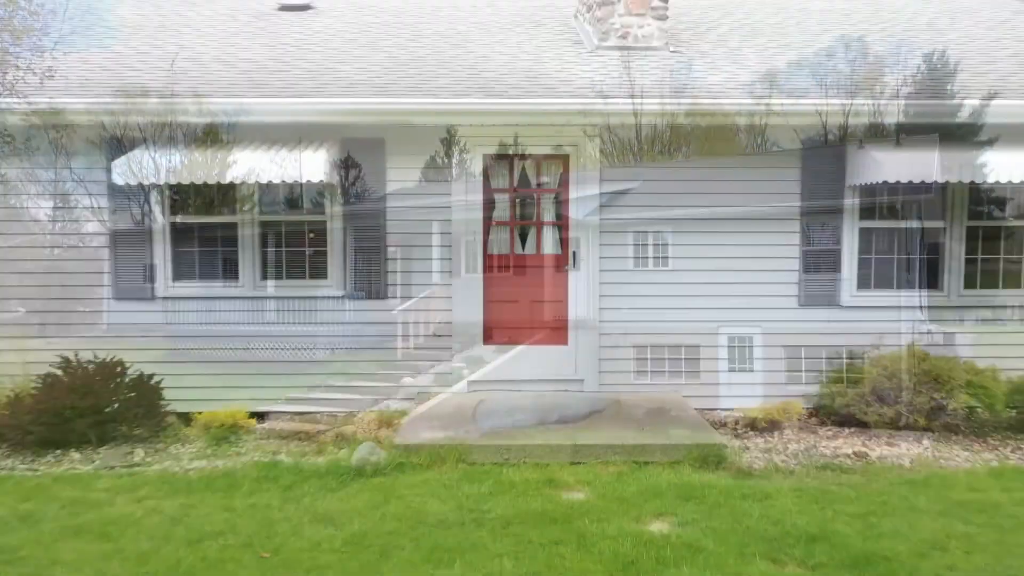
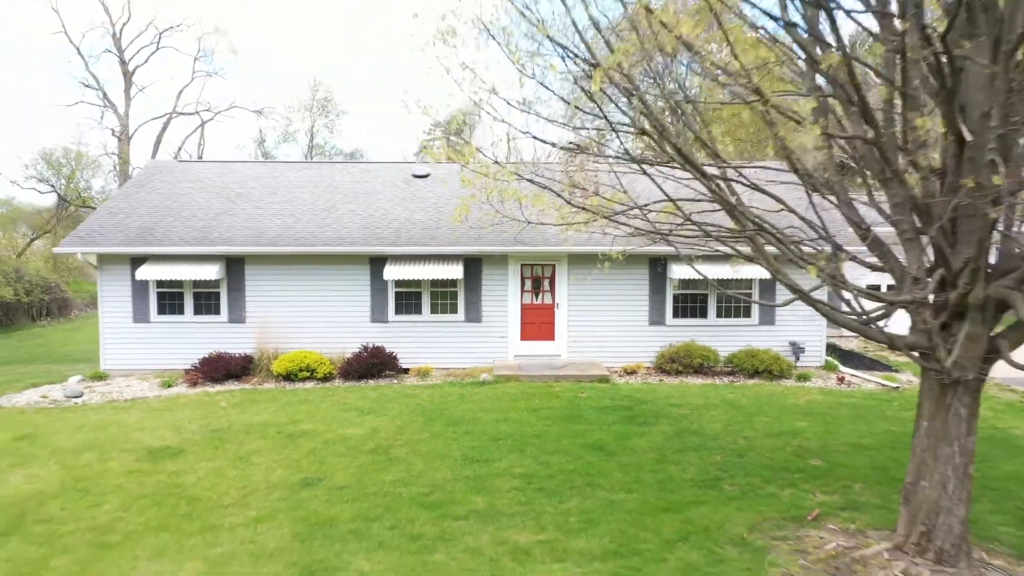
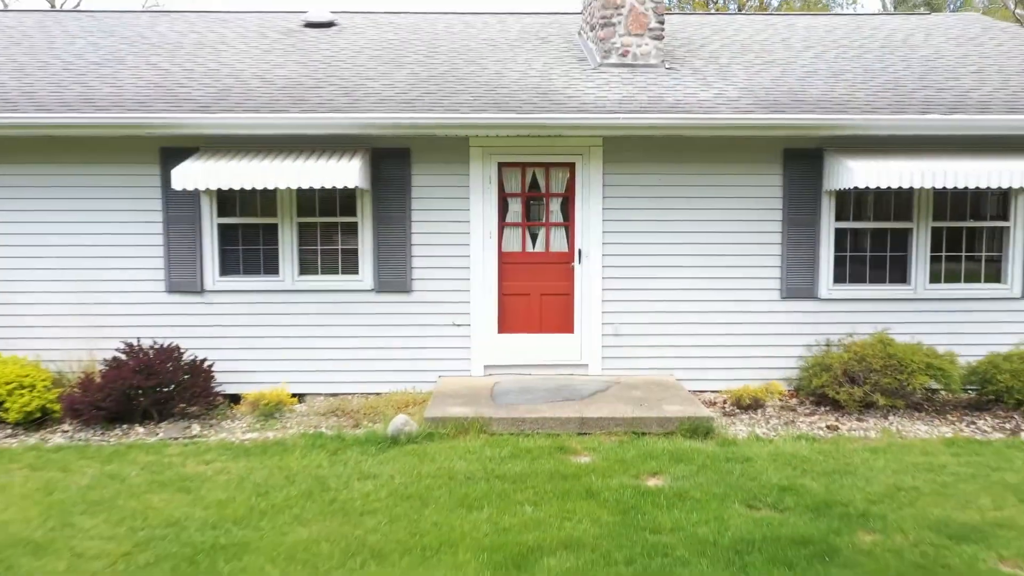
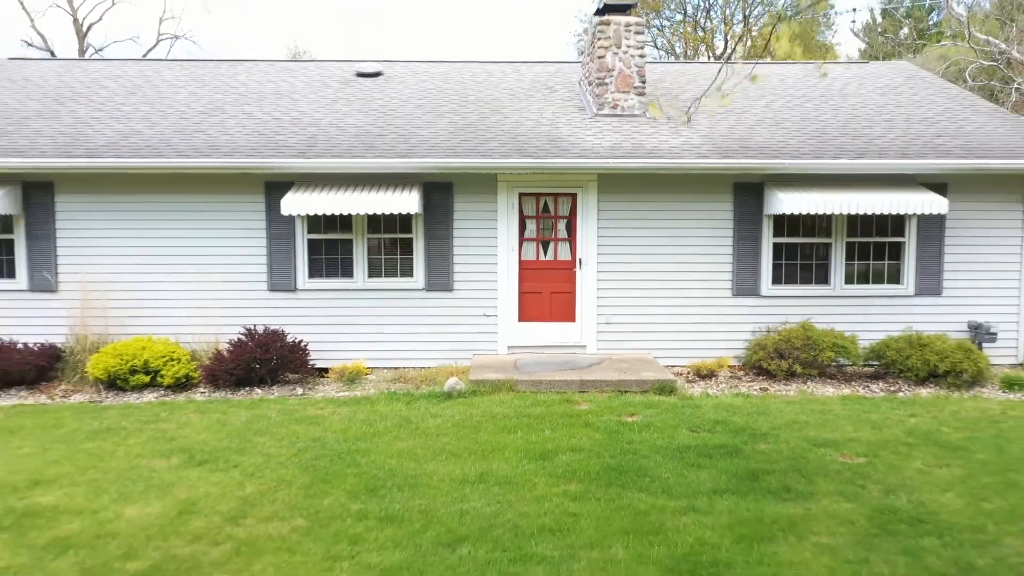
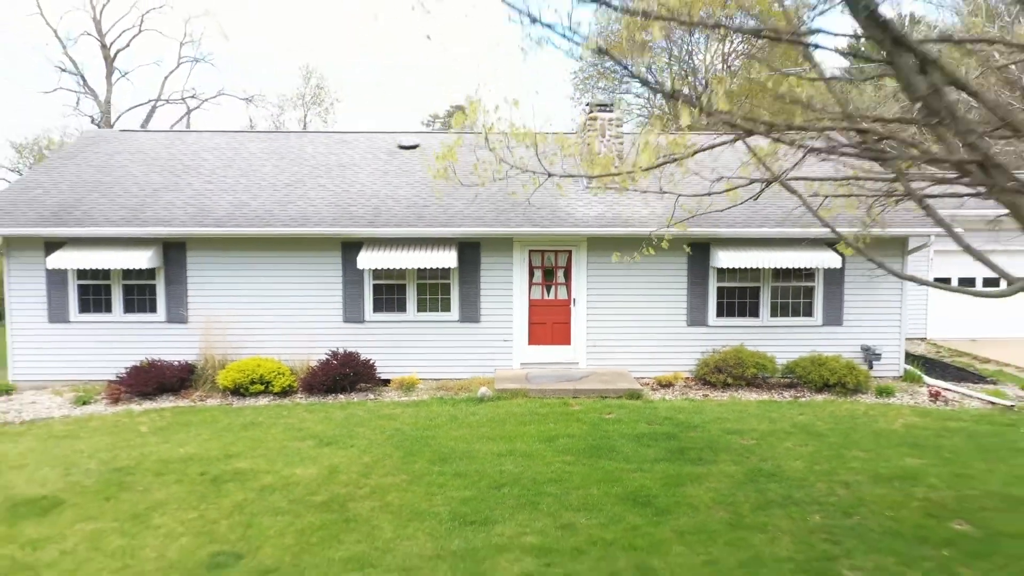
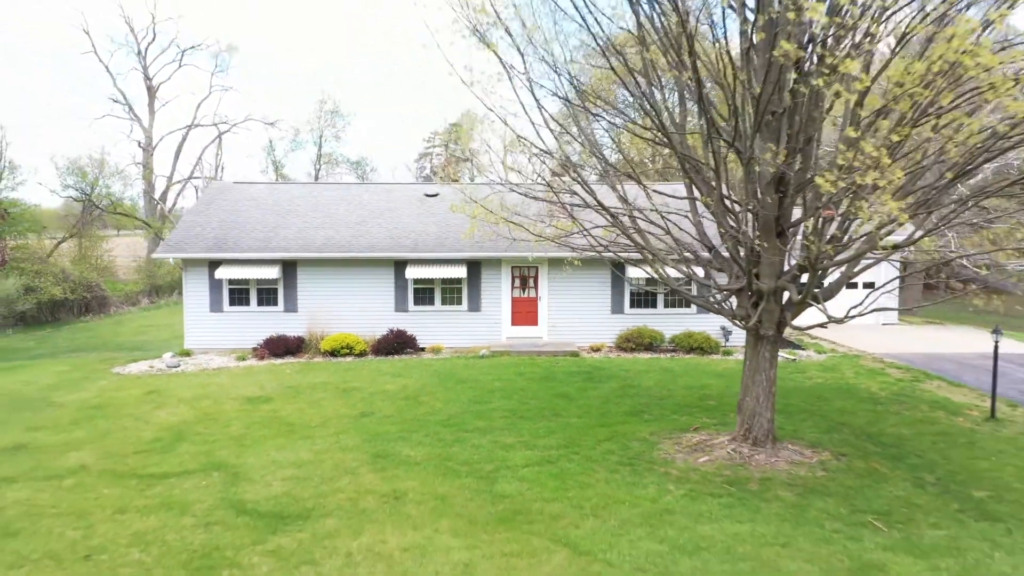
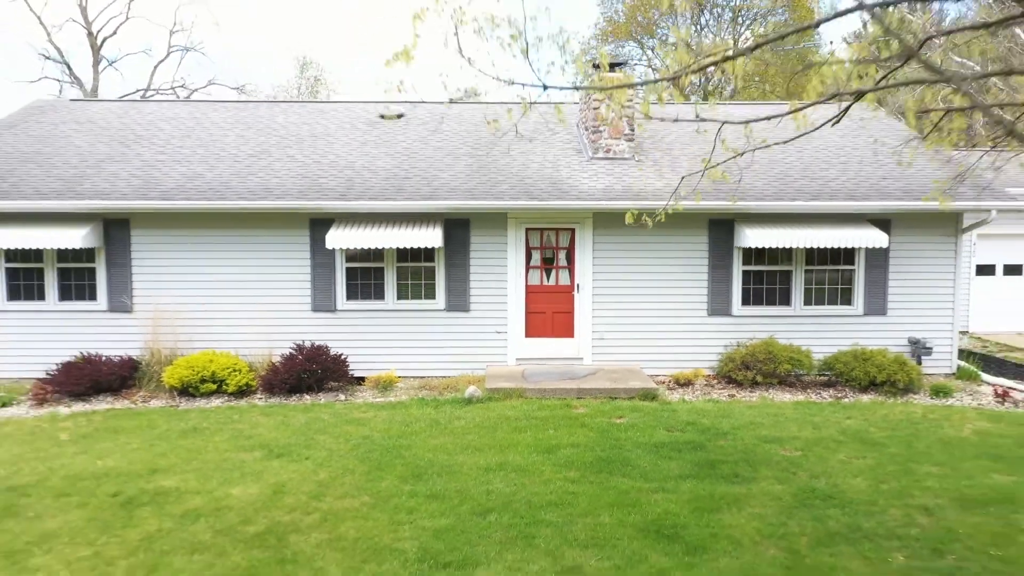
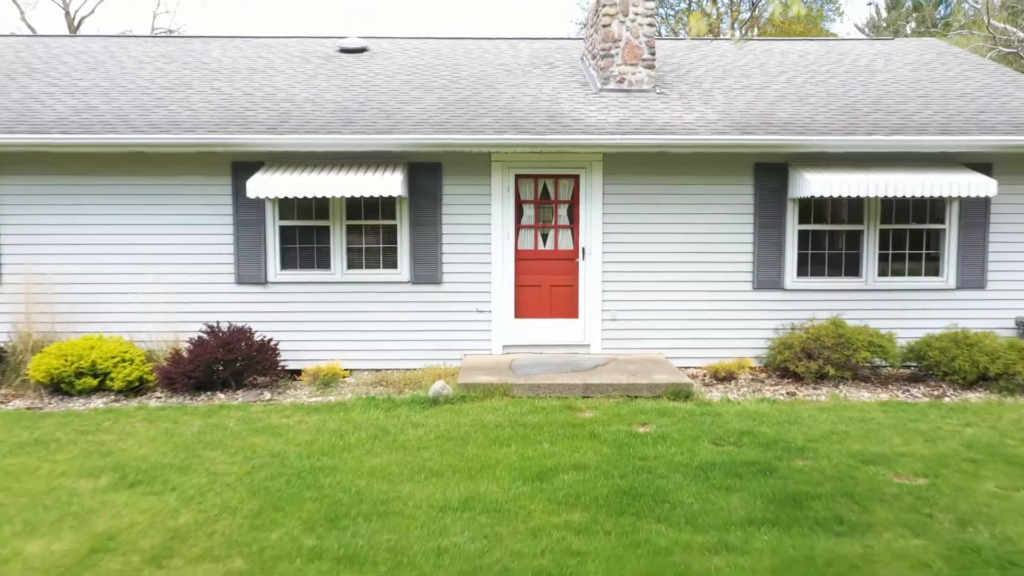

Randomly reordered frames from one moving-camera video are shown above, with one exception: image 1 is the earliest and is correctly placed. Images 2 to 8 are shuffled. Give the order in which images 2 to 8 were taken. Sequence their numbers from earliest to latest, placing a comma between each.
3, 8, 4, 7, 5, 2, 6
